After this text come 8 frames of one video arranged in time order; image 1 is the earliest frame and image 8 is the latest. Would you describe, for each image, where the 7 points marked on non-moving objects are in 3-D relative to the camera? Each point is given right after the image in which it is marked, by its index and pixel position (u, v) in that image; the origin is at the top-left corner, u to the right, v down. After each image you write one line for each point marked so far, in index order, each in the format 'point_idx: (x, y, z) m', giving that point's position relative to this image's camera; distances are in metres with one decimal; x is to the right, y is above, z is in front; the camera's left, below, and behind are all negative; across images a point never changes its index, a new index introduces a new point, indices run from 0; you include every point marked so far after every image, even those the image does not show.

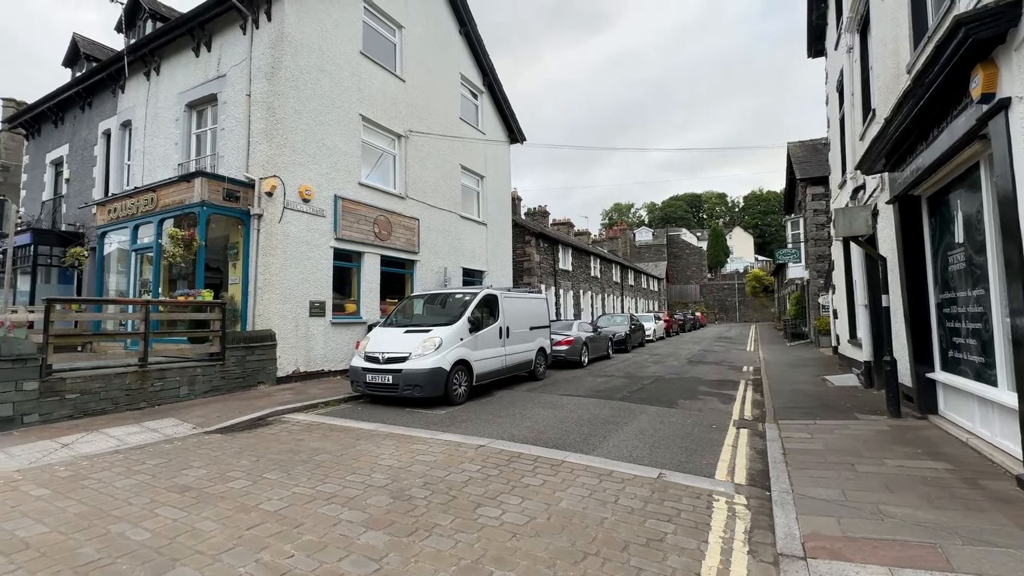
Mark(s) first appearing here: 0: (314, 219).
0: (-4.4, +1.5, +10.4) m
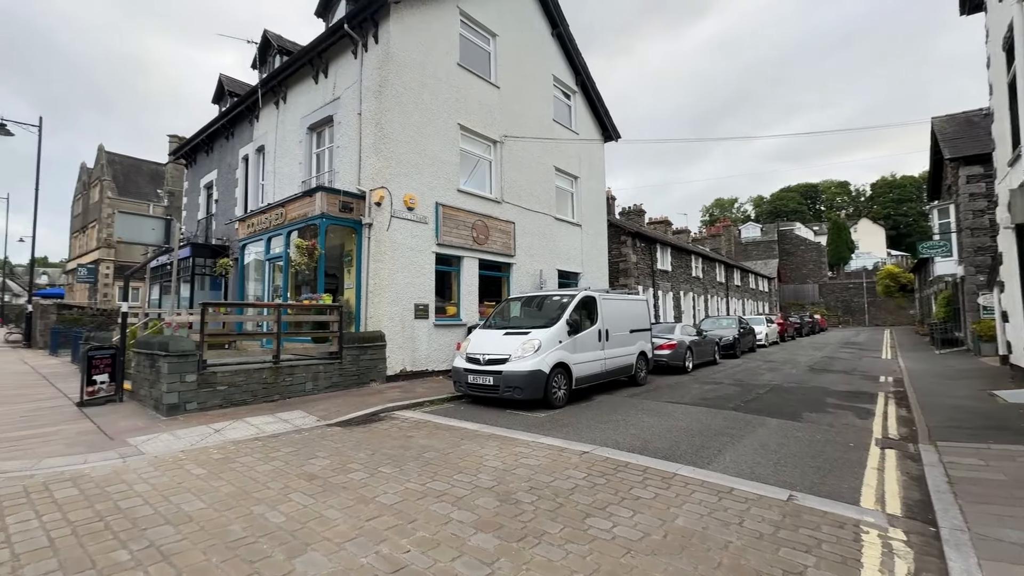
0: (-2.2, +1.5, +10.9) m
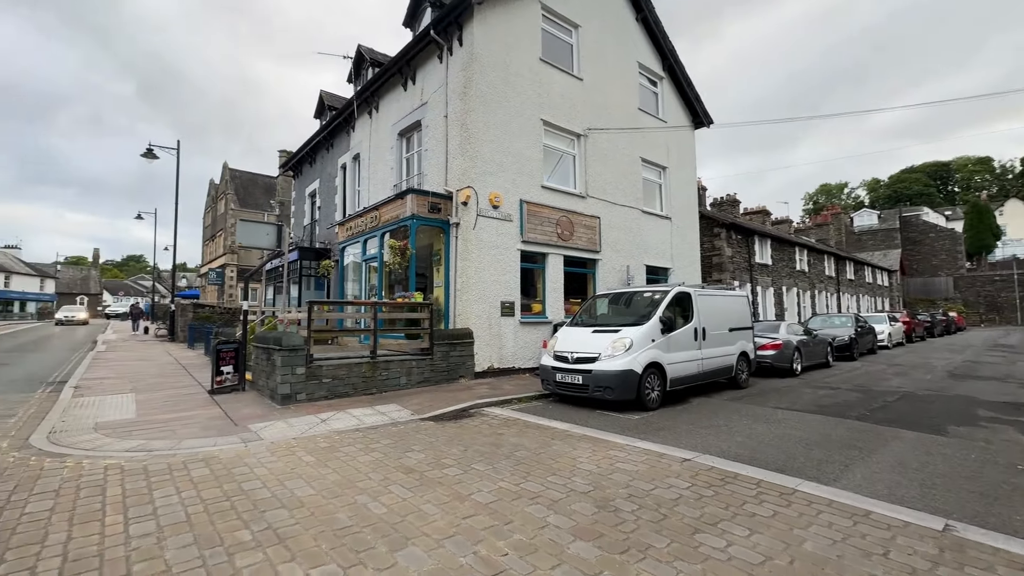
0: (-0.2, +1.5, +11.0) m
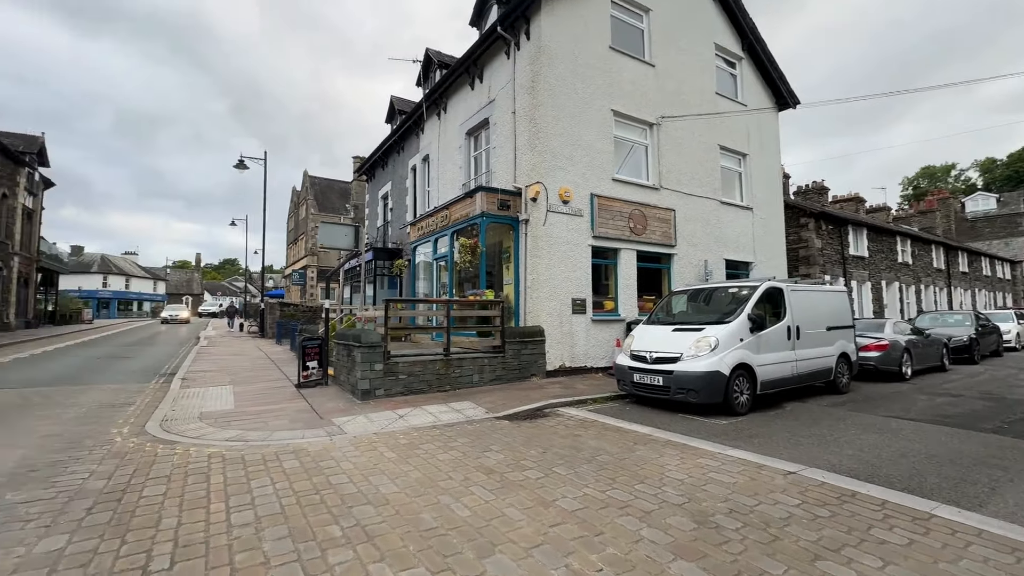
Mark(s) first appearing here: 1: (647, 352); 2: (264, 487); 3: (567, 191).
0: (+1.4, +1.6, +10.7) m
1: (+2.2, -1.0, +7.6) m
2: (-2.2, -1.8, +4.1) m
3: (+1.2, +2.2, +10.6) m
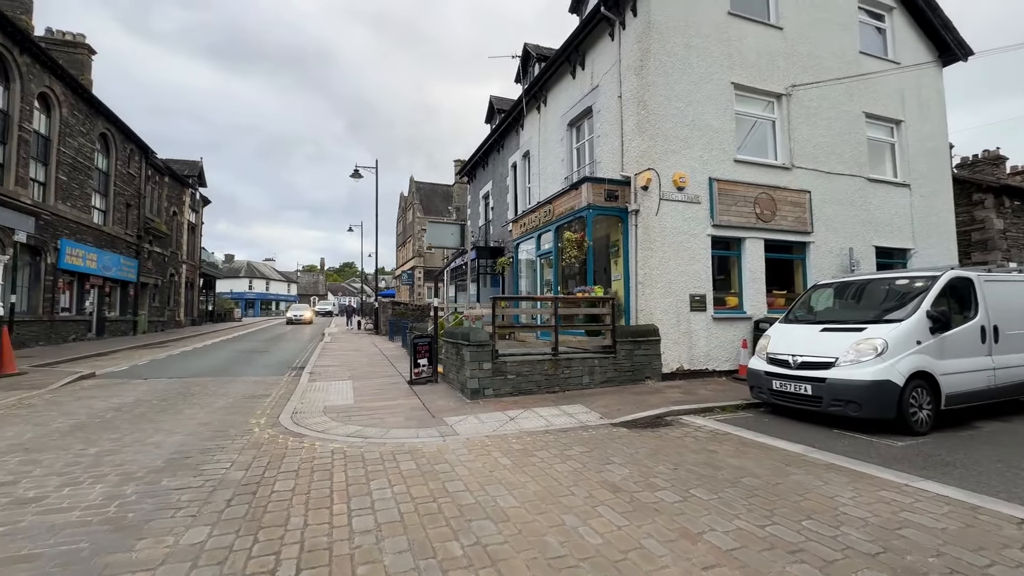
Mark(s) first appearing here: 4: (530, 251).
0: (+3.7, +1.7, +9.7) m
1: (+3.9, -0.9, +6.5) m
2: (-1.1, -1.7, +4.0) m
3: (+3.5, +2.3, +9.7) m
4: (+0.5, +1.1, +14.0) m
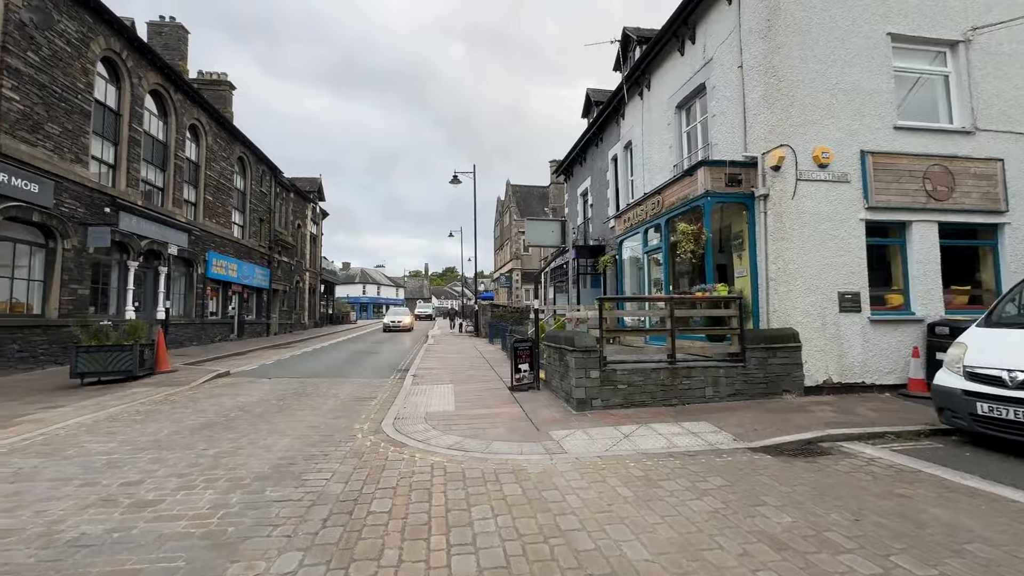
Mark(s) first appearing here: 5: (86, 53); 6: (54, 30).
0: (+5.6, +1.8, +8.1) m
1: (+5.2, -0.9, +4.9) m
2: (-0.2, -1.7, +3.5) m
3: (+5.4, +2.4, +8.1) m
4: (+3.4, +1.1, +12.9) m
5: (-11.7, +6.5, +12.8) m
6: (-11.6, +6.5, +11.8) m
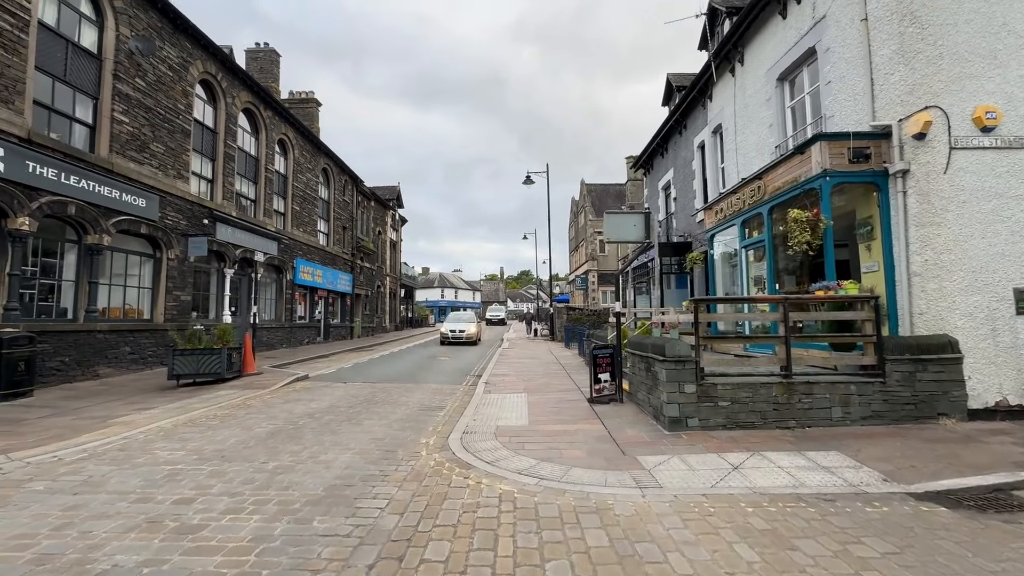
0: (+6.8, +1.8, +6.4) m
1: (+5.8, -0.8, +3.3) m
2: (+0.3, -1.7, +2.7) m
3: (+6.5, +2.4, +6.4) m
4: (+5.3, +1.1, +11.5) m
5: (-9.7, +6.3, +13.8) m
6: (-9.7, +6.3, +12.8) m
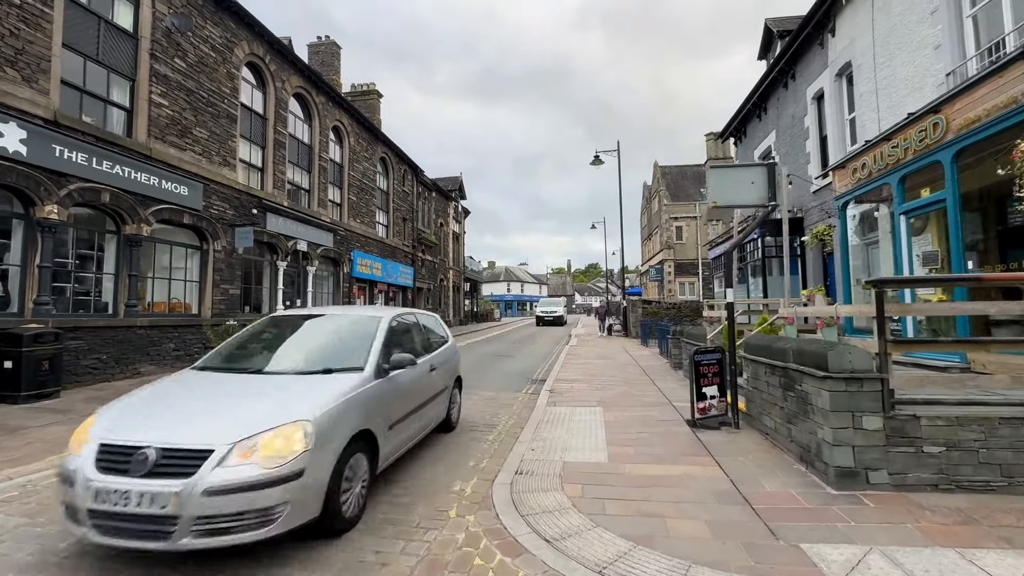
0: (+7.3, +2.1, +3.4) m
1: (+6.0, -0.6, +0.5) m
2: (+0.5, -1.6, +0.8) m
3: (+7.1, +2.7, +3.5) m
4: (+6.6, +1.4, +8.7) m
5: (-7.9, +6.5, +13.1) m
6: (-8.1, +6.5, +12.1) m
